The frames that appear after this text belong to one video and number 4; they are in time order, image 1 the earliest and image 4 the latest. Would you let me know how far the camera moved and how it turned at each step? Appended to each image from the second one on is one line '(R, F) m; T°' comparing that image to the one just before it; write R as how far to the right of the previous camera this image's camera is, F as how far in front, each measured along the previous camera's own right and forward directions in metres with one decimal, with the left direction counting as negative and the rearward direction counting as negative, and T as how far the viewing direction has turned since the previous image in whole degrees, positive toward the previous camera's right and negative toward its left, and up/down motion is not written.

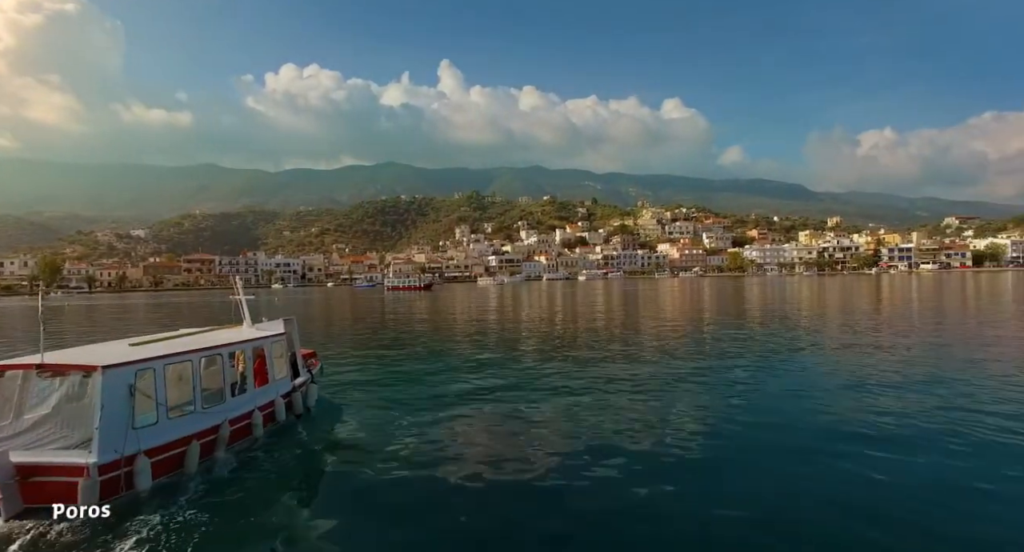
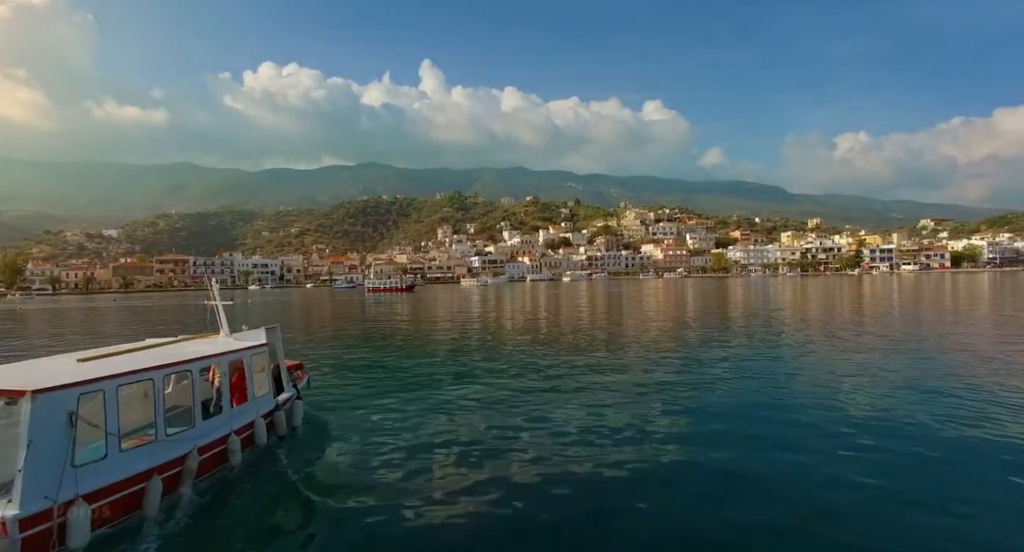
(-0.1, +0.5) m; +2°
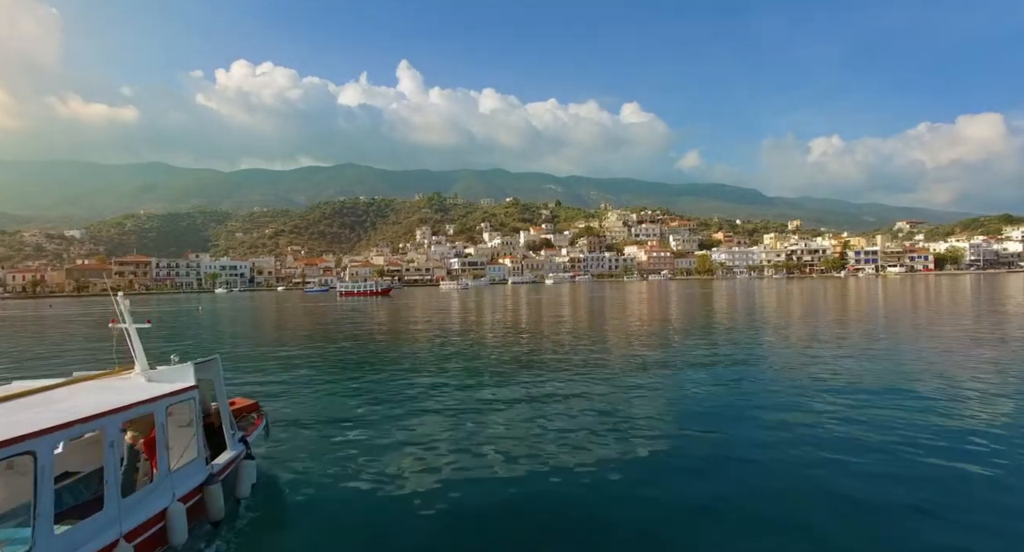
(-0.2, +1.2) m; +2°
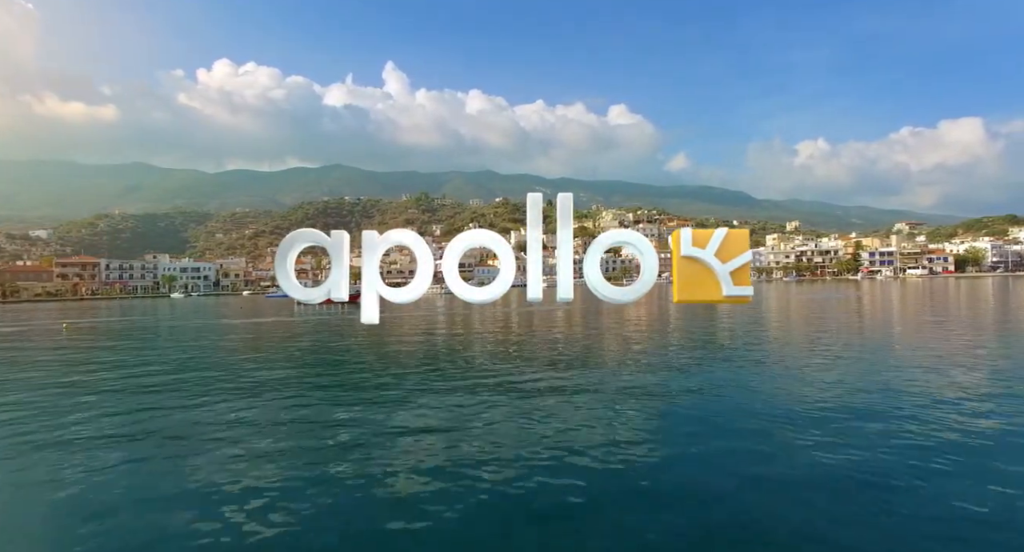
(-0.2, +2.8) m; +1°
